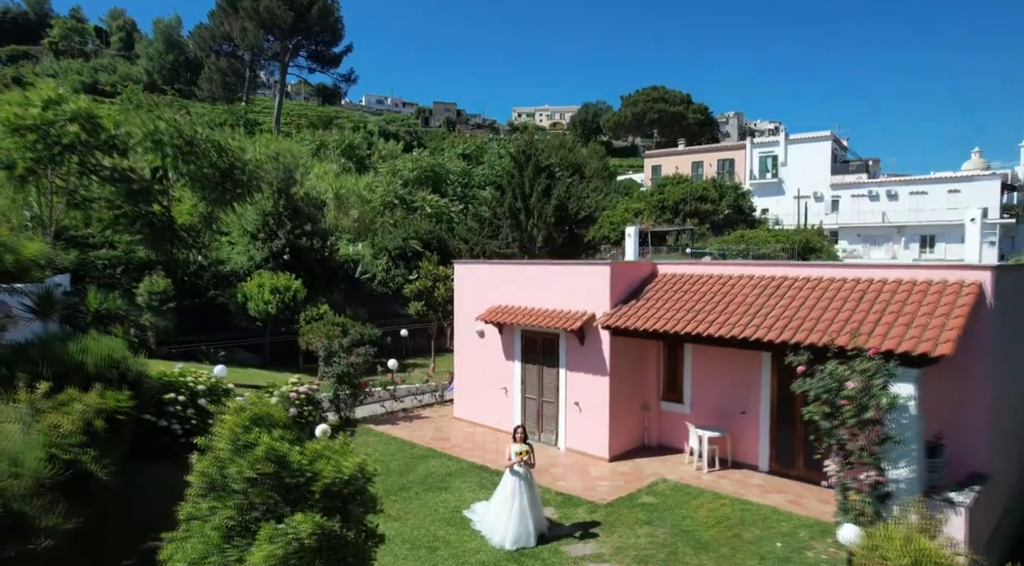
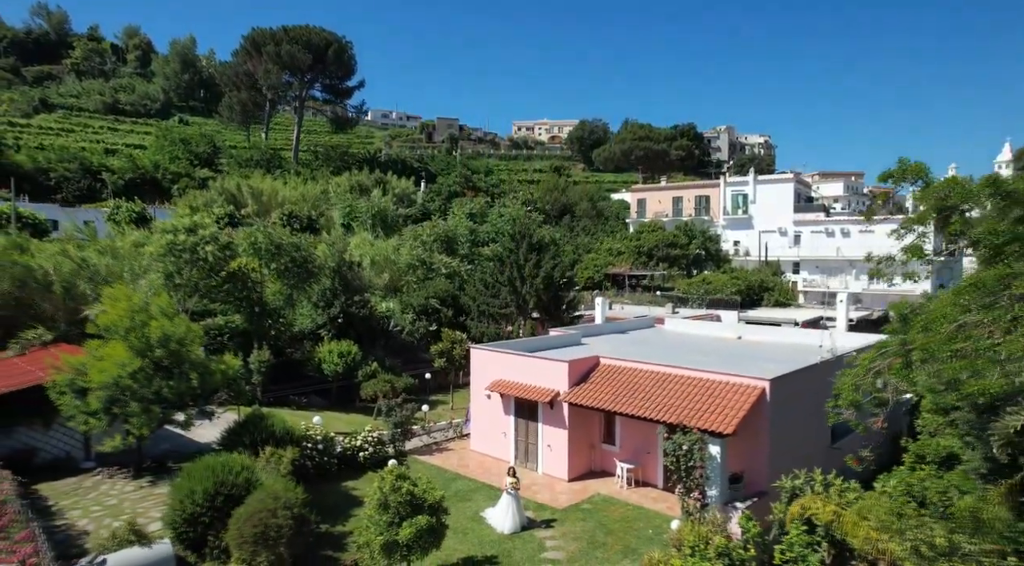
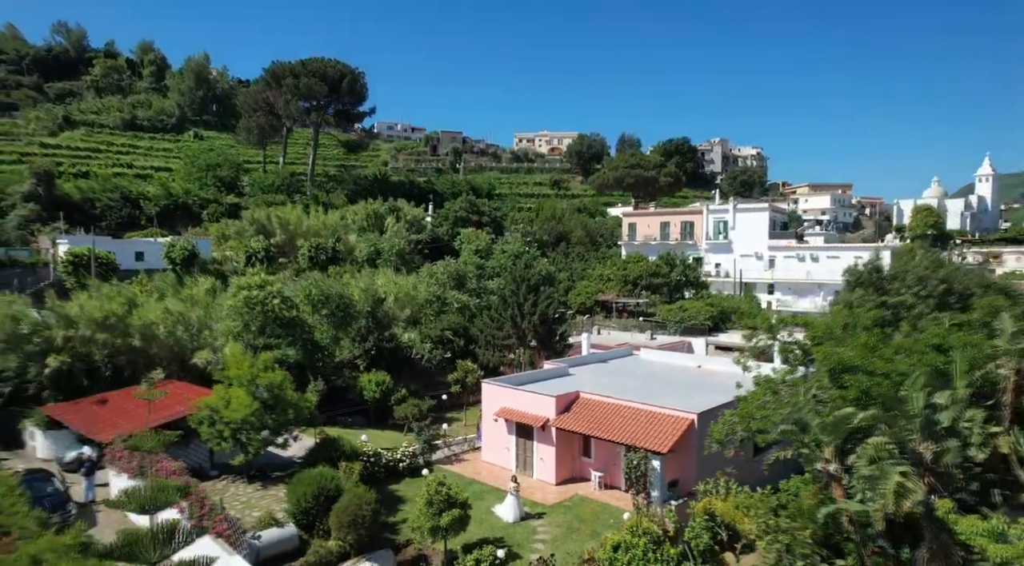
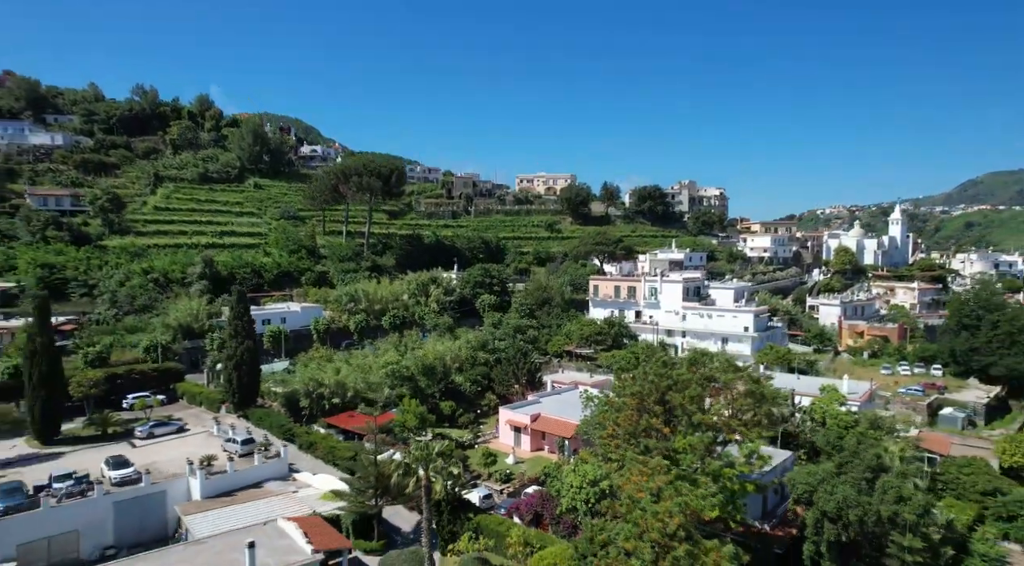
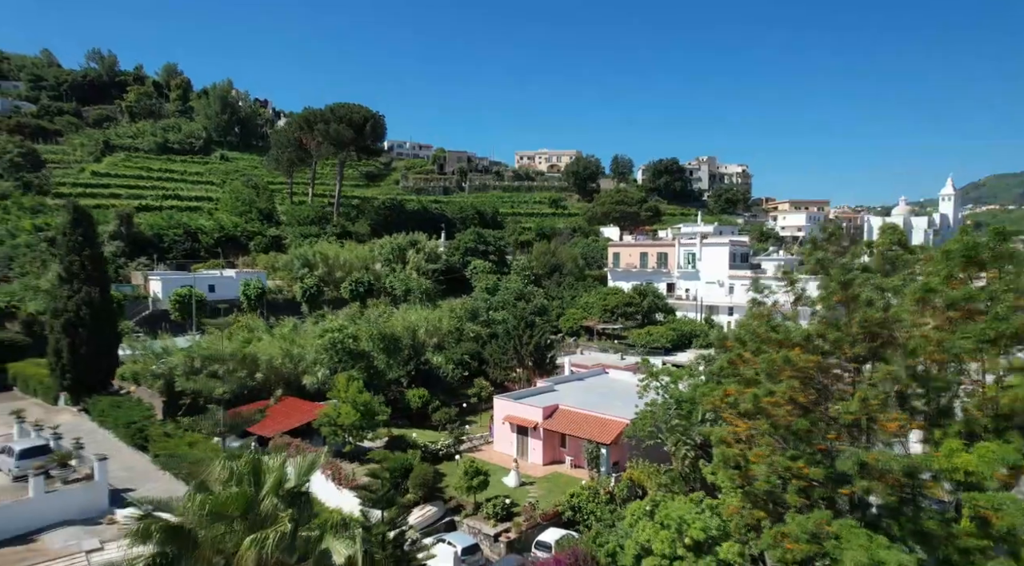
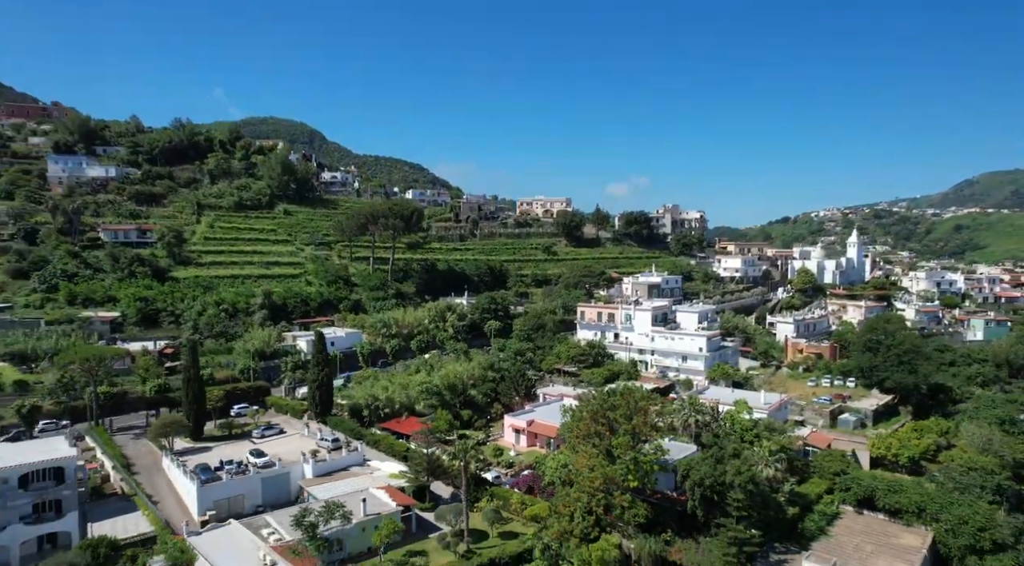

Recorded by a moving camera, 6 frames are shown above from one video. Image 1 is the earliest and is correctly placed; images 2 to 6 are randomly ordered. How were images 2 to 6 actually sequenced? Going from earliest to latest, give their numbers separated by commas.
2, 3, 5, 4, 6
